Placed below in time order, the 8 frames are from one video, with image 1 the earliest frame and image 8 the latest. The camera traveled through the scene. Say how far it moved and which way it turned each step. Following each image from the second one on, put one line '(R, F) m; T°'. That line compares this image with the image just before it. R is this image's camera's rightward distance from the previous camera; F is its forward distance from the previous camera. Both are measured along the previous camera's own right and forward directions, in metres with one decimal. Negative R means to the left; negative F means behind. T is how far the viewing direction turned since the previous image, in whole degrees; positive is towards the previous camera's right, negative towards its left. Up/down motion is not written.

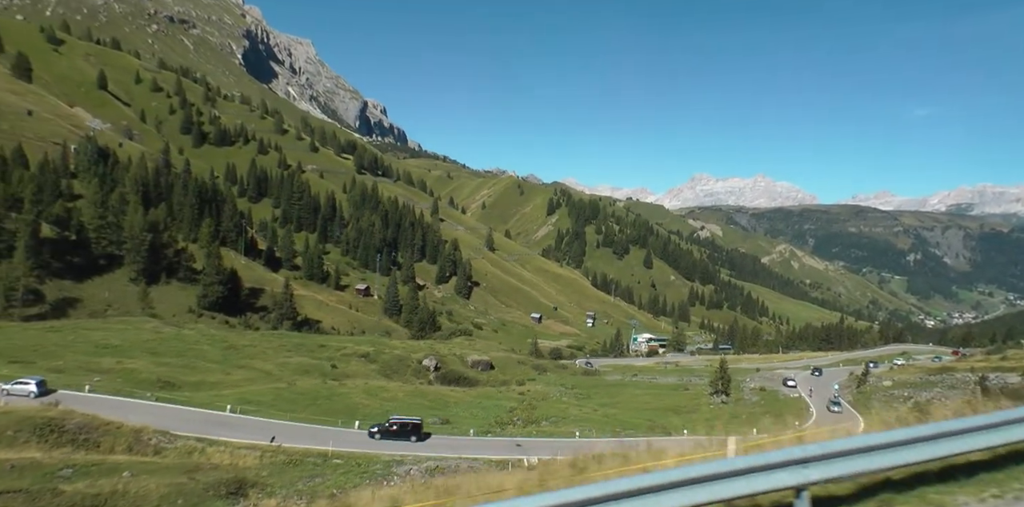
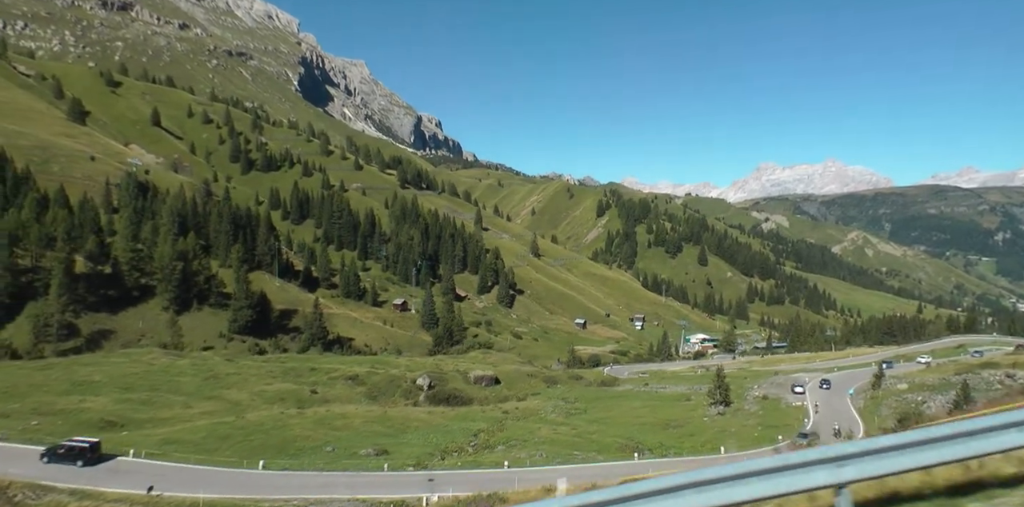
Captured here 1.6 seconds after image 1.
(+4.1, +1.5) m; -4°
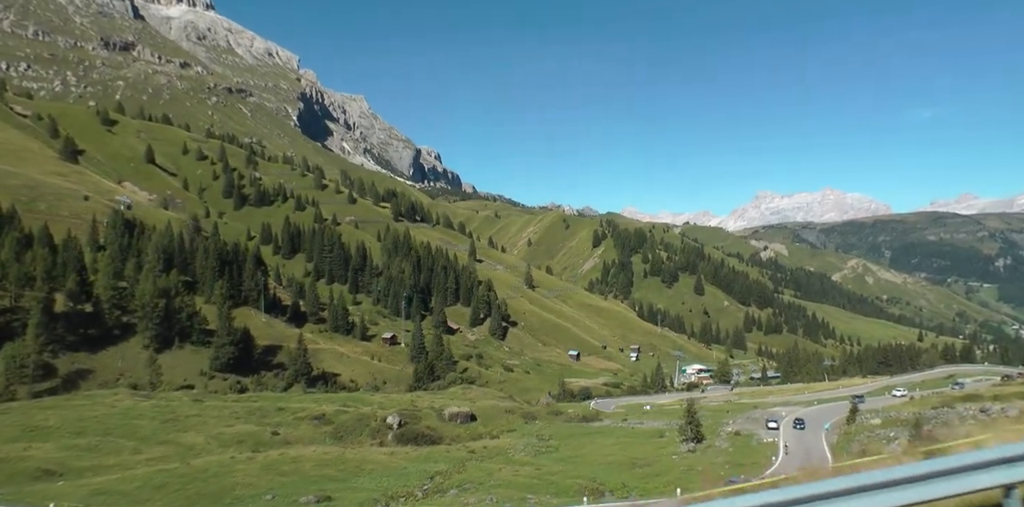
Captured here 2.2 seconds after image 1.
(+1.7, +0.5) m; 0°
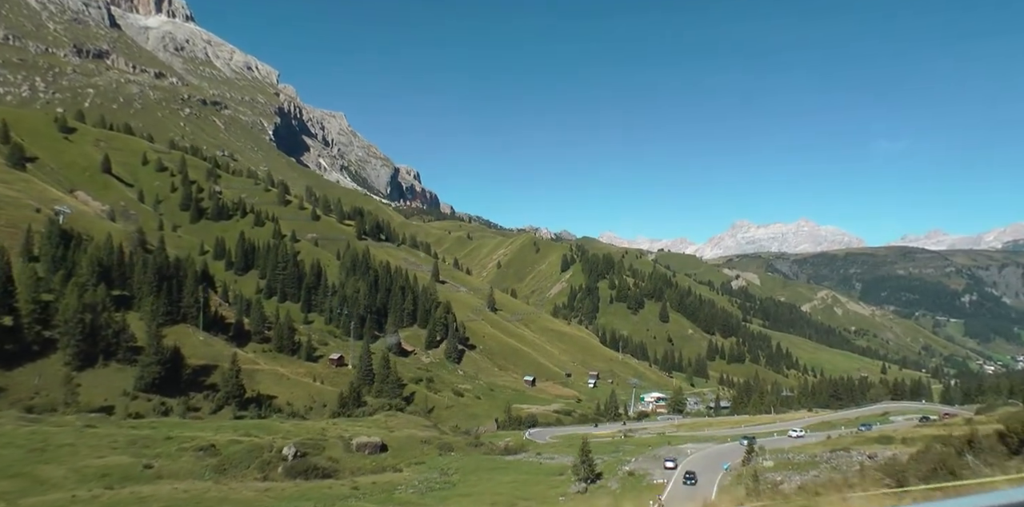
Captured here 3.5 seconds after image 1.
(+3.8, +0.8) m; +2°
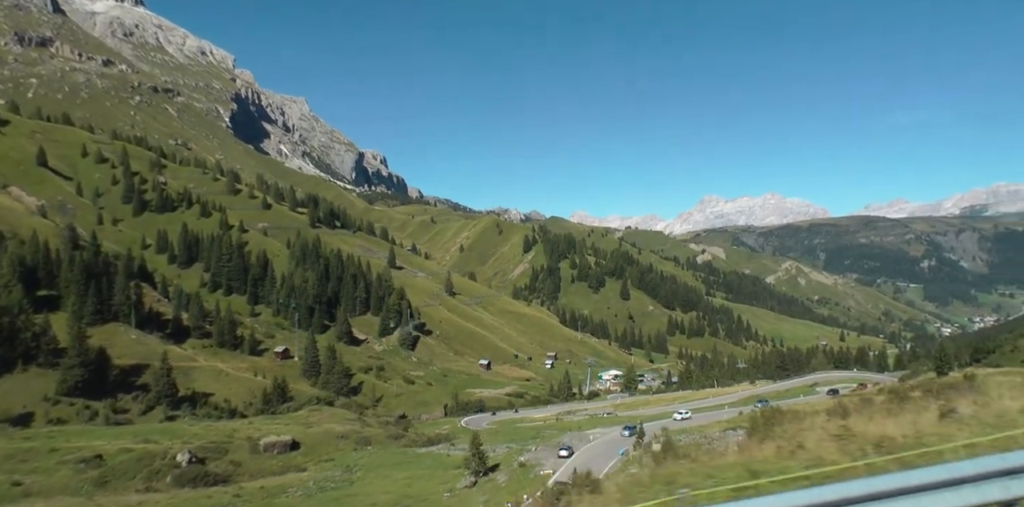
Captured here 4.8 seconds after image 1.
(+4.0, +0.4) m; +3°
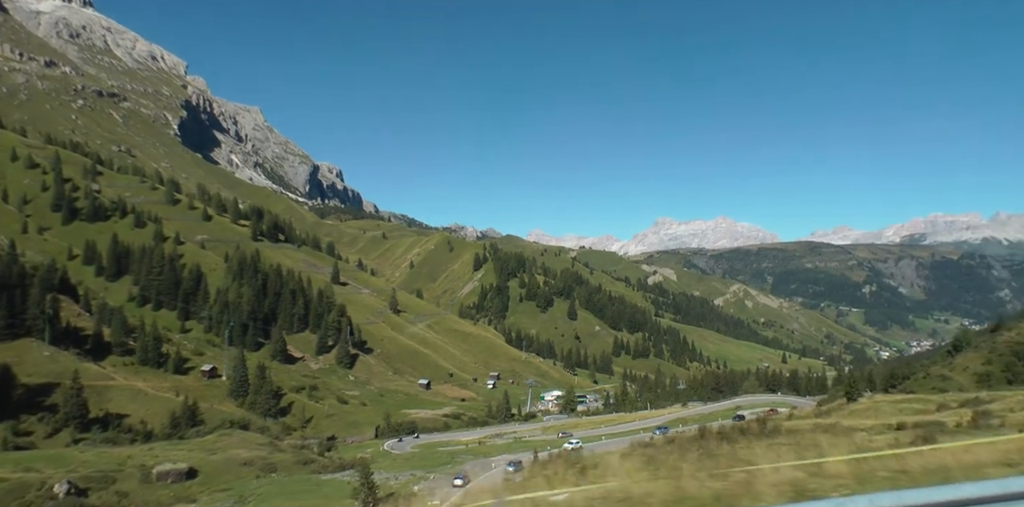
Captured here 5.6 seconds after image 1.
(+2.8, +0.1) m; +4°
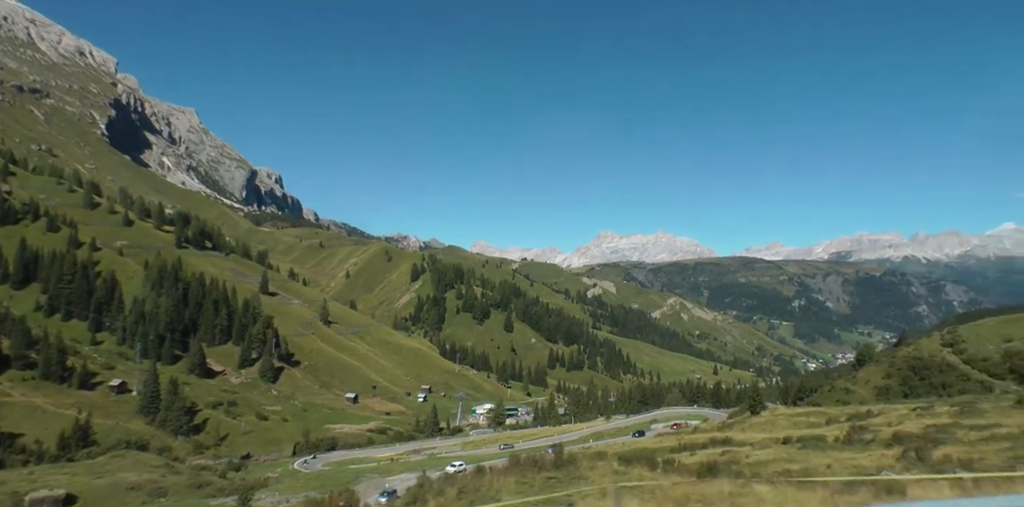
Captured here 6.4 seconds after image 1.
(+2.5, -0.1) m; +5°
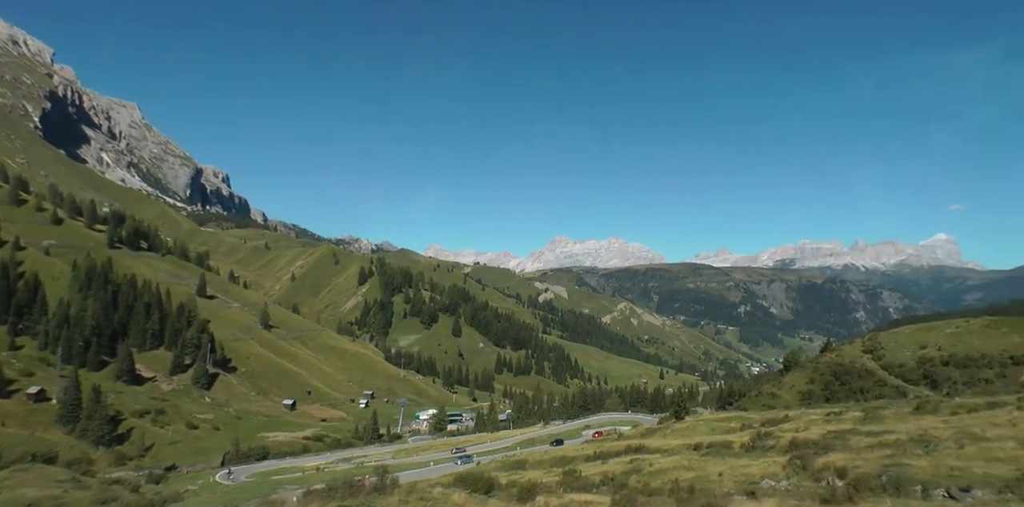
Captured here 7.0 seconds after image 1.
(+2.1, 0.0) m; +4°
